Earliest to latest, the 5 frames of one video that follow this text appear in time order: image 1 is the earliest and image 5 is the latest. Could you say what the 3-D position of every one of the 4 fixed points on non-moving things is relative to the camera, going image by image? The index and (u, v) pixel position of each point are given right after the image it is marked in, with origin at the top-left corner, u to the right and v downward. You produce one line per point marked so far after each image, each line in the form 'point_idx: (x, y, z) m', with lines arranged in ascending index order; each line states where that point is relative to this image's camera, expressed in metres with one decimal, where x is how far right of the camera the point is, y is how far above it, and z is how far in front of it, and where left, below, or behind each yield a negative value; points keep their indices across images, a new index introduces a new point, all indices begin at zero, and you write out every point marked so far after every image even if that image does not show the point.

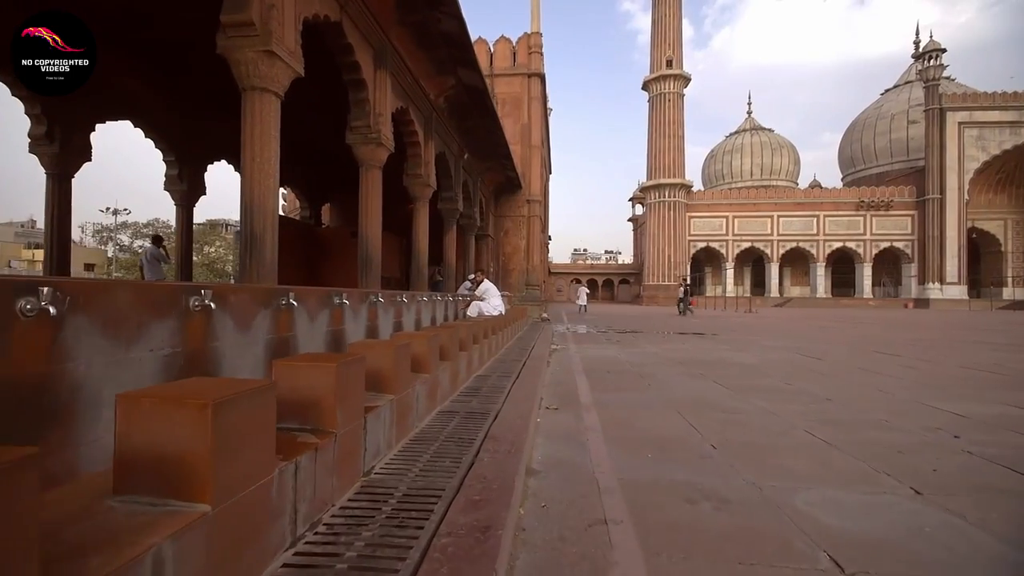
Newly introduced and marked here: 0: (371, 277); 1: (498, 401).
0: (-1.9, +0.1, +6.5) m
1: (-0.1, -1.0, +4.1) m
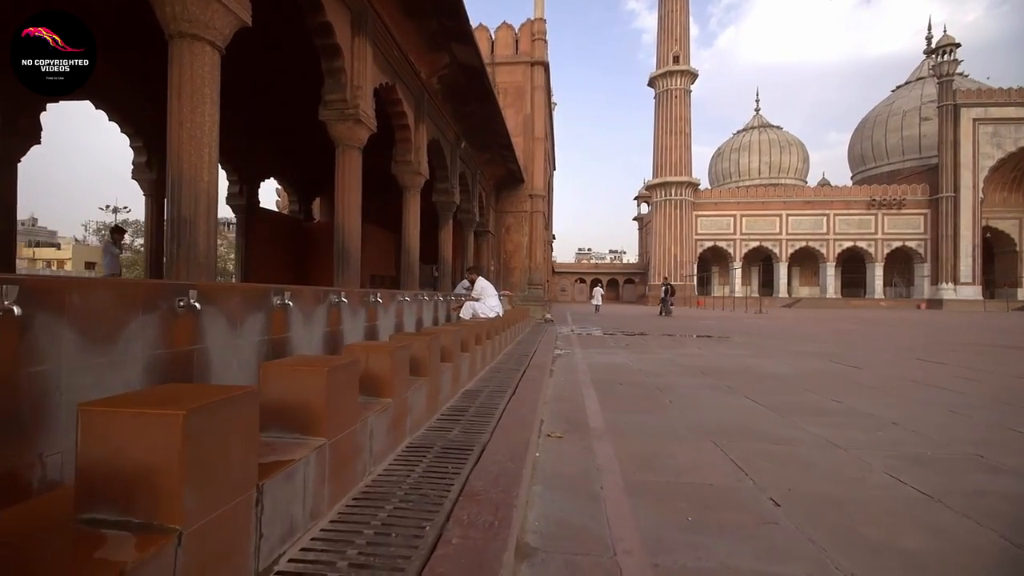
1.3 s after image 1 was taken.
0: (-1.9, +0.2, +5.7) m
1: (-0.2, -0.9, +3.2) m
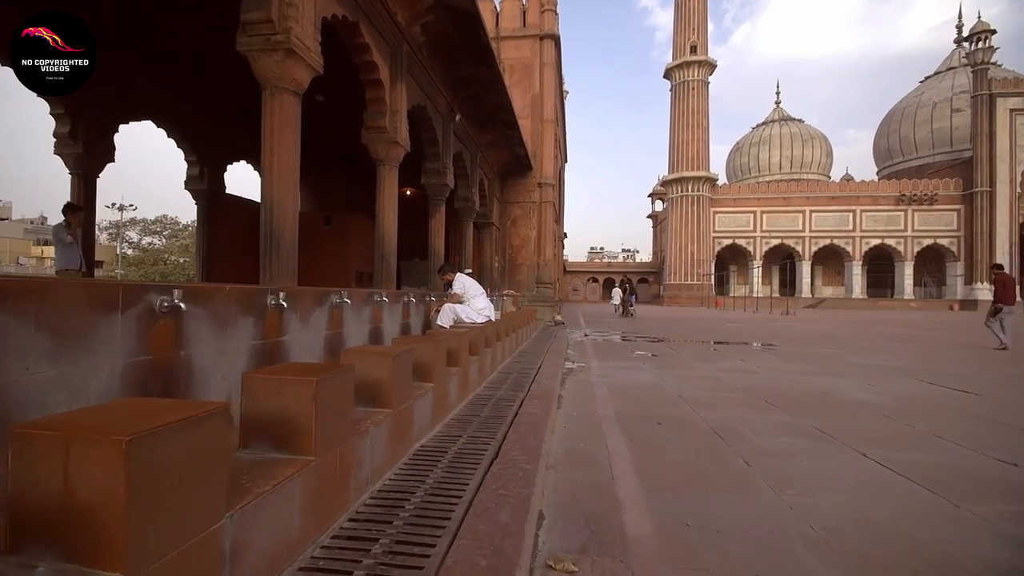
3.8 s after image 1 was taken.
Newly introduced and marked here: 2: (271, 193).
0: (-2.0, +0.2, +4.2) m
1: (-0.3, -0.9, +1.6) m
2: (-2.1, +0.8, +4.1) m
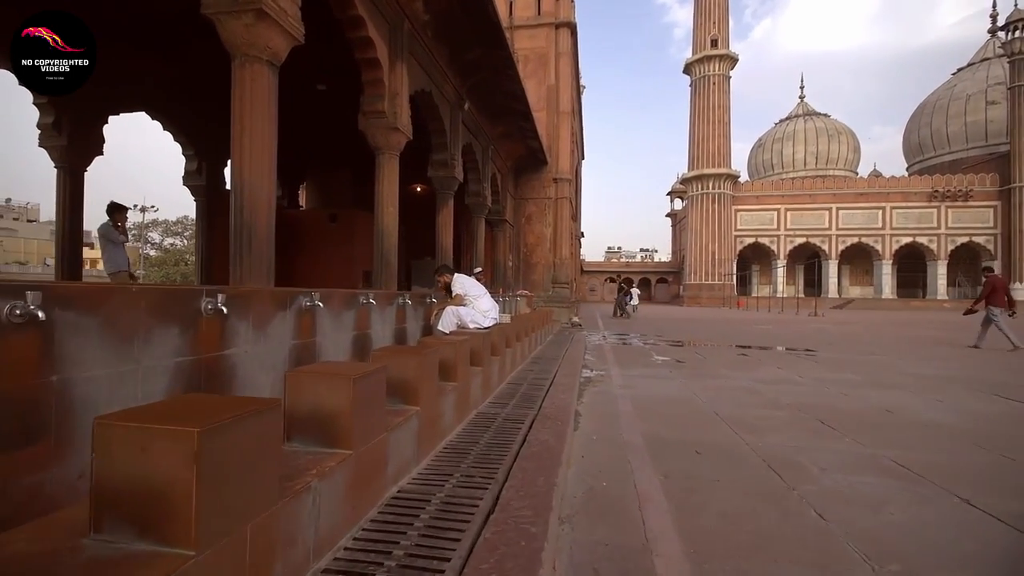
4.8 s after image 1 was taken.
0: (-1.9, +0.2, +3.6) m
1: (-0.3, -0.9, +1.0) m
2: (-2.0, +0.8, +3.6) m
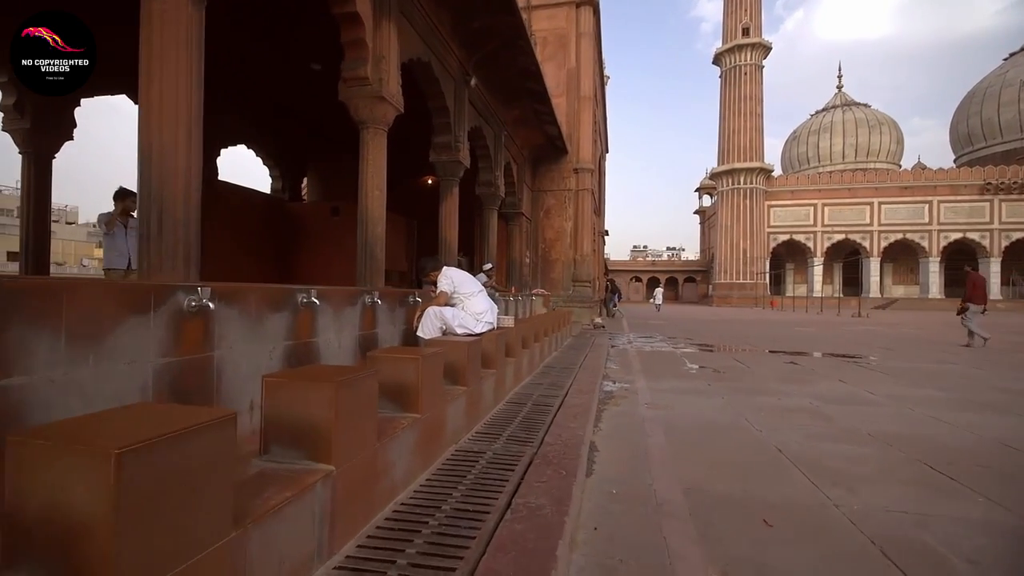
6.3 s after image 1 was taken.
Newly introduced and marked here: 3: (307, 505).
0: (-2.0, +0.2, +2.8) m
1: (-0.5, -0.9, +0.1) m
2: (-2.0, +0.8, +2.7) m
3: (-0.6, -0.6, +1.5) m
